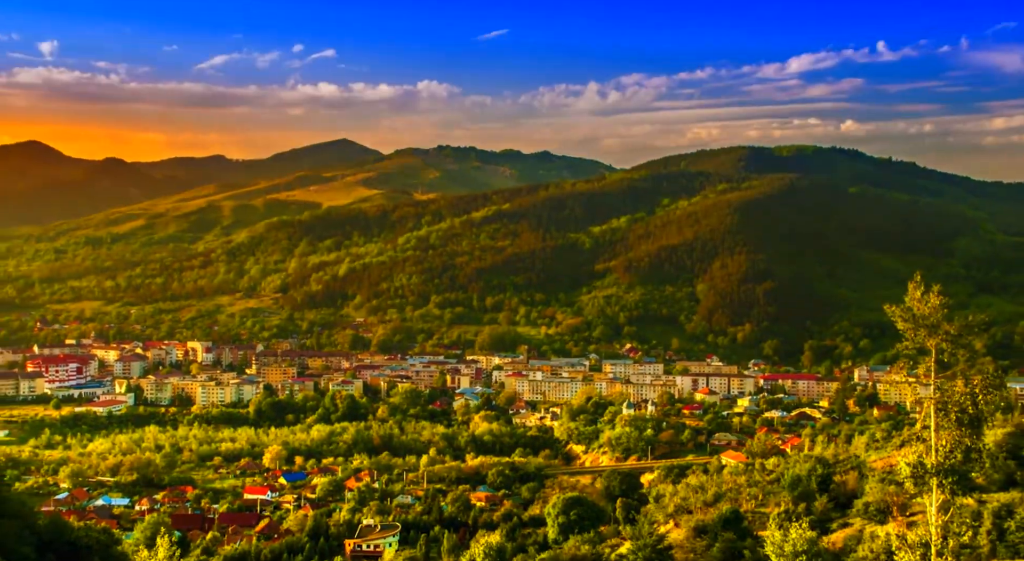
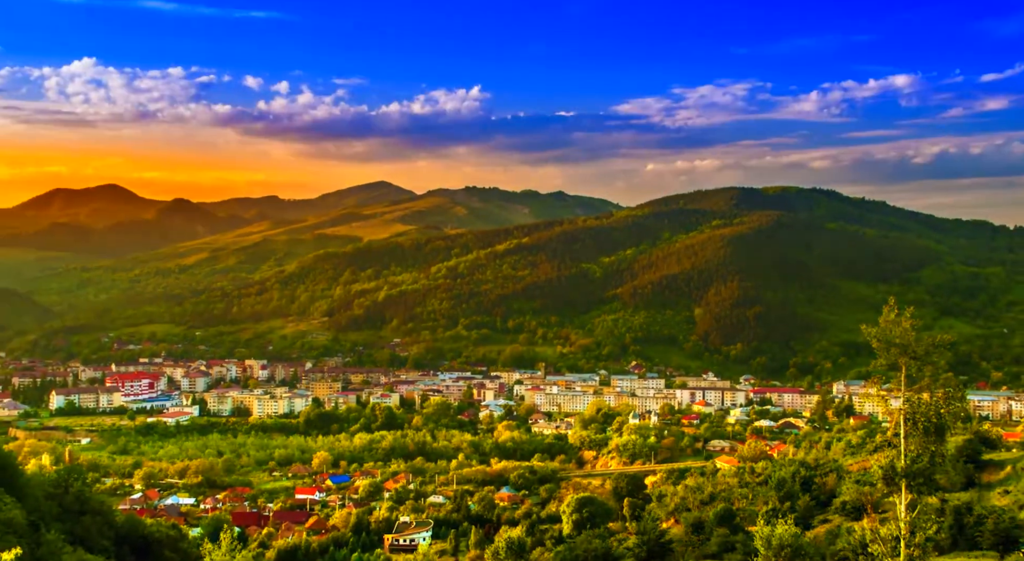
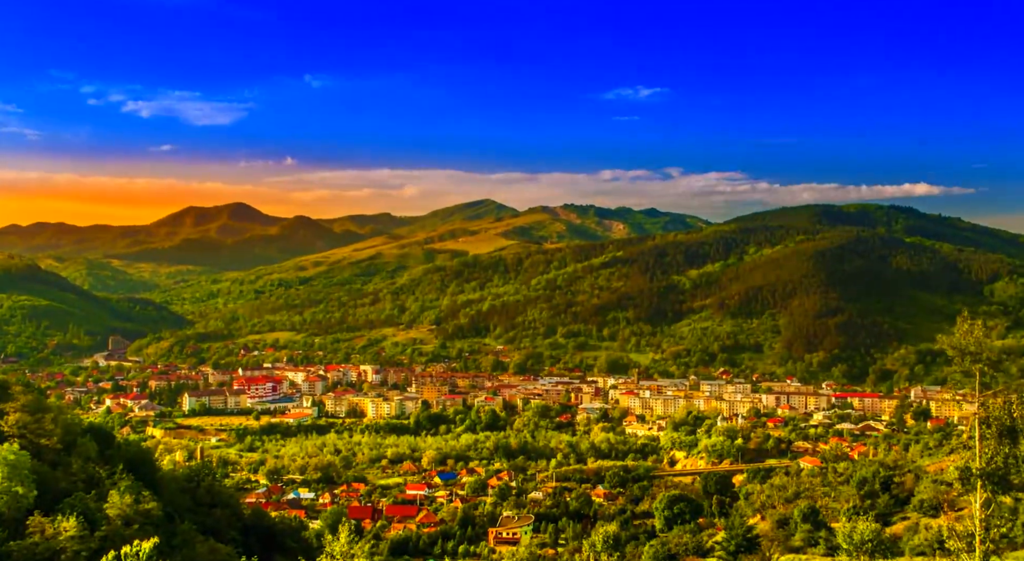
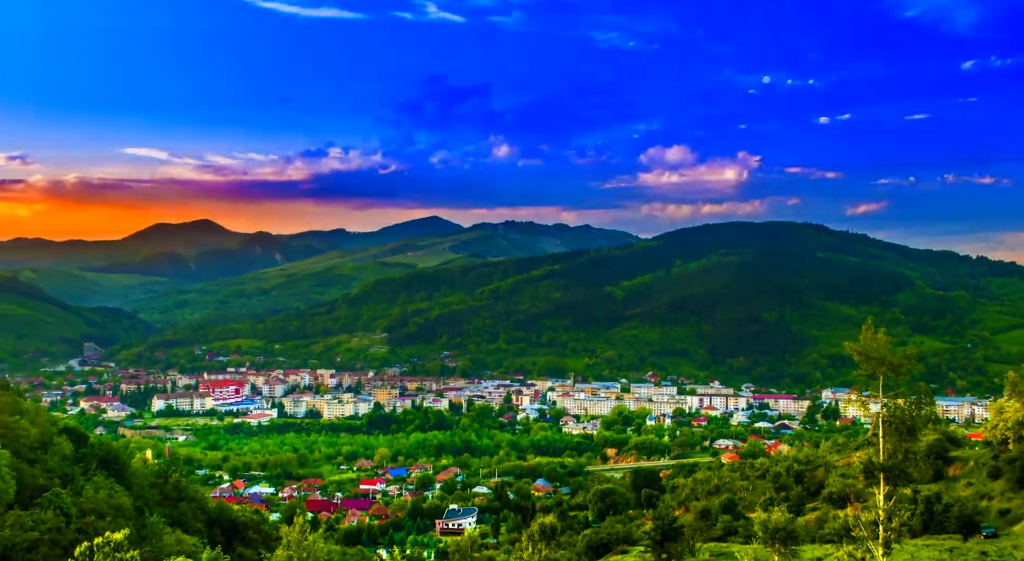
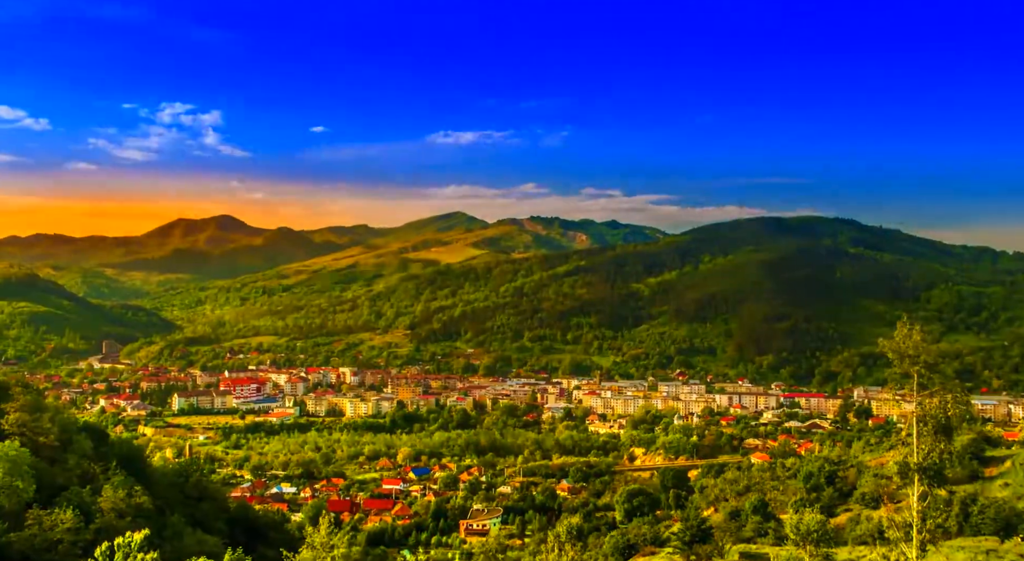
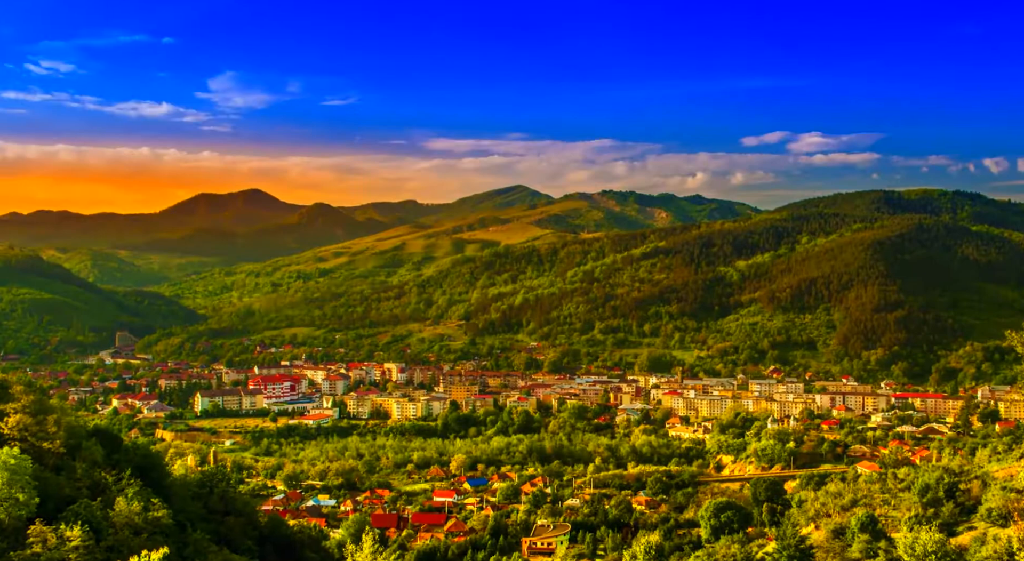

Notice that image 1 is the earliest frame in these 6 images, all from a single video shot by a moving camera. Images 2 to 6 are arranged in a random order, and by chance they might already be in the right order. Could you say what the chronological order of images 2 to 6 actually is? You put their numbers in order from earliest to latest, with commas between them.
2, 4, 5, 3, 6
